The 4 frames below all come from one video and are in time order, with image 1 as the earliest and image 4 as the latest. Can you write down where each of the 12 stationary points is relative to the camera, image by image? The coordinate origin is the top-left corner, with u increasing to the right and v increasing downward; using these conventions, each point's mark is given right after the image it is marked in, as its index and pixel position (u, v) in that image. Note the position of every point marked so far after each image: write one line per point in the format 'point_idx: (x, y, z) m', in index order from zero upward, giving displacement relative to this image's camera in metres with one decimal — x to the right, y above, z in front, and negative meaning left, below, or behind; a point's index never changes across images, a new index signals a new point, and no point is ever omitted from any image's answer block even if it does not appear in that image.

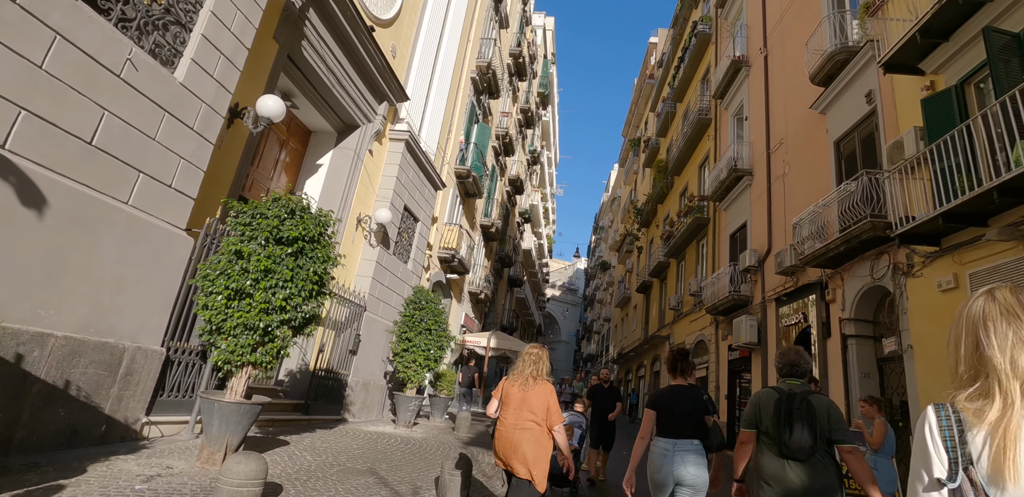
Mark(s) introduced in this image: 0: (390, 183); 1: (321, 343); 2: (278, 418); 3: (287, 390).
0: (-2.6, +1.4, +11.1) m
1: (-3.4, -1.7, +9.0) m
2: (-3.5, -2.5, +7.6) m
3: (-3.8, -2.4, +8.7) m
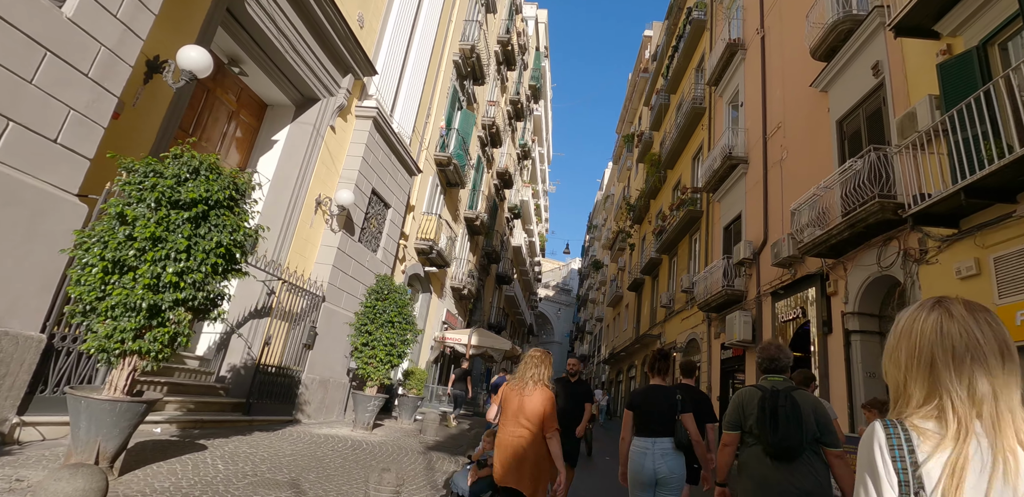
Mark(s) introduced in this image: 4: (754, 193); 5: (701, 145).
0: (-3.1, +1.7, +10.2) m
1: (-3.9, -1.4, +8.1) m
2: (-4.0, -2.2, +6.7) m
3: (-4.3, -2.1, +7.8) m
4: (+5.9, +1.4, +12.6) m
5: (+6.5, +3.6, +17.7) m
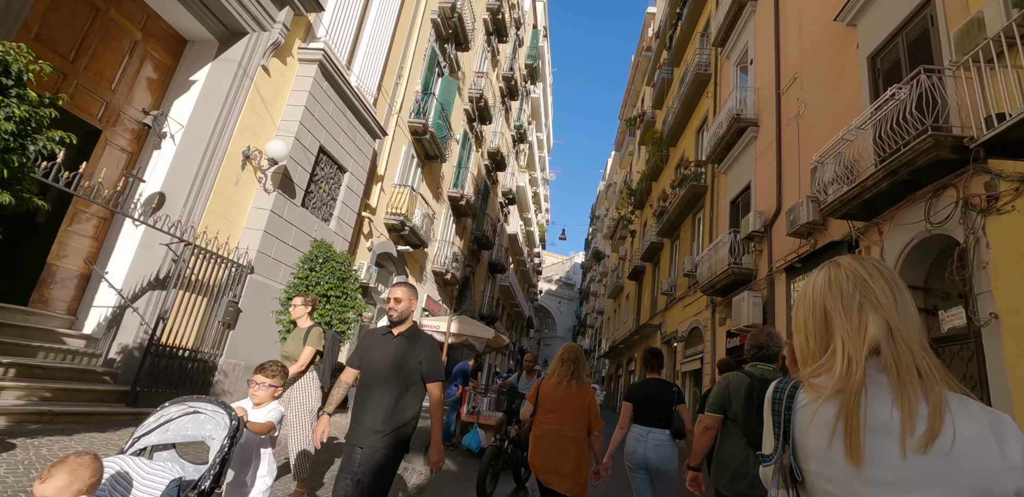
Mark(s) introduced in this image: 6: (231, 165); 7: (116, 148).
0: (-3.7, +2.3, +8.7) m
1: (-4.5, -0.8, +6.7) m
2: (-4.6, -1.7, +5.3) m
3: (-4.9, -1.5, +6.3) m
4: (+5.4, +1.9, +11.0) m
5: (+6.0, +4.2, +16.1) m
6: (-4.3, +1.3, +7.8) m
7: (-5.4, +1.4, +7.1) m
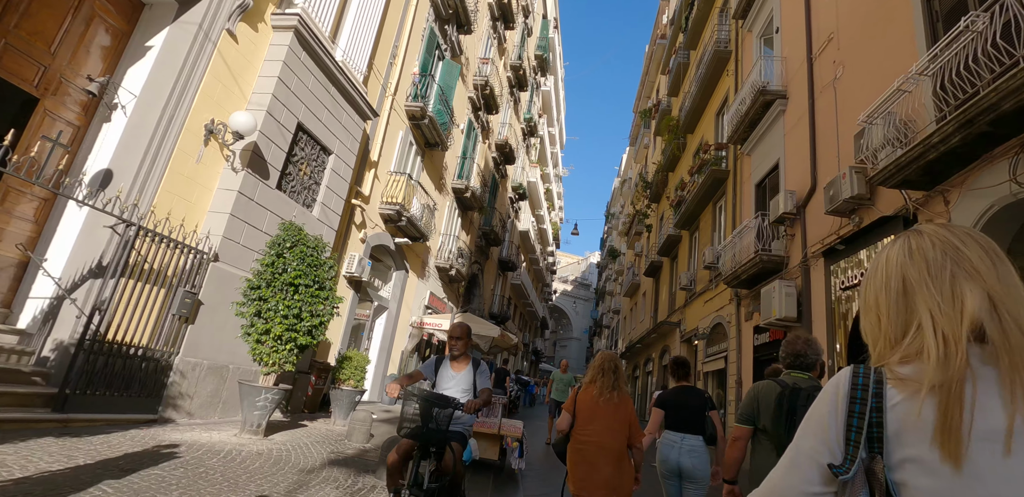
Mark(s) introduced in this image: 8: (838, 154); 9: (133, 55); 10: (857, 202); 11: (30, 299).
0: (-3.7, +2.5, +7.9) m
1: (-4.6, -0.6, +5.8) m
2: (-4.7, -1.5, +4.4) m
3: (-4.9, -1.3, +5.5) m
4: (+5.4, +2.2, +9.8) m
5: (+6.2, +4.5, +14.9) m
6: (-4.3, +1.5, +7.0) m
7: (-5.5, +1.6, +6.3) m
8: (+5.1, +1.5, +8.1) m
9: (-5.2, +2.7, +7.1) m
10: (+4.8, +0.6, +7.1) m
11: (-5.5, -0.6, +5.9) m
